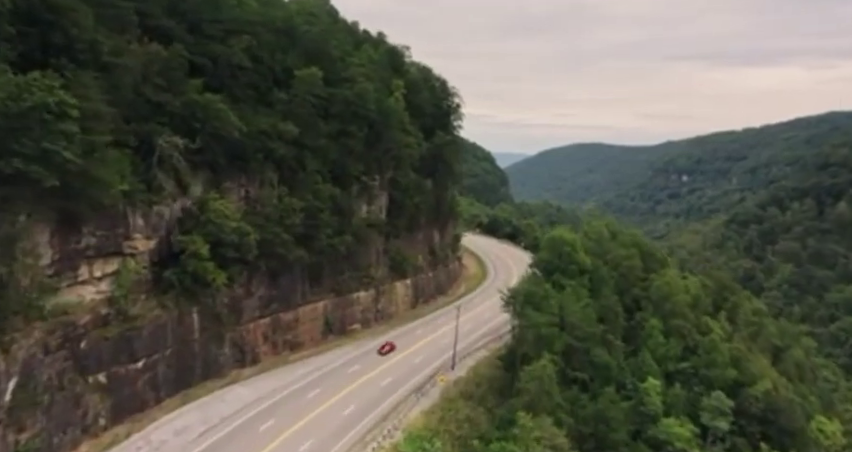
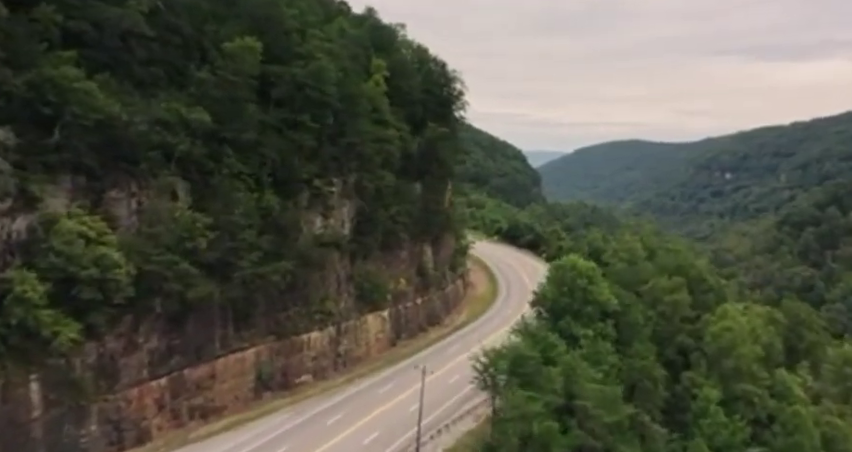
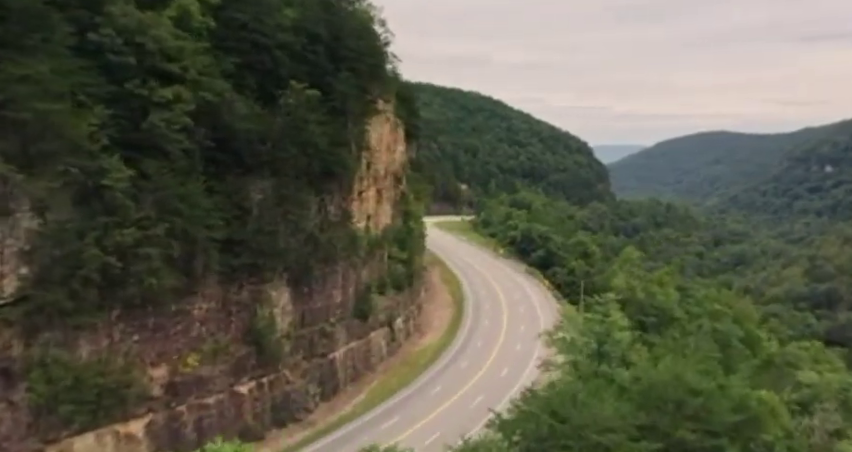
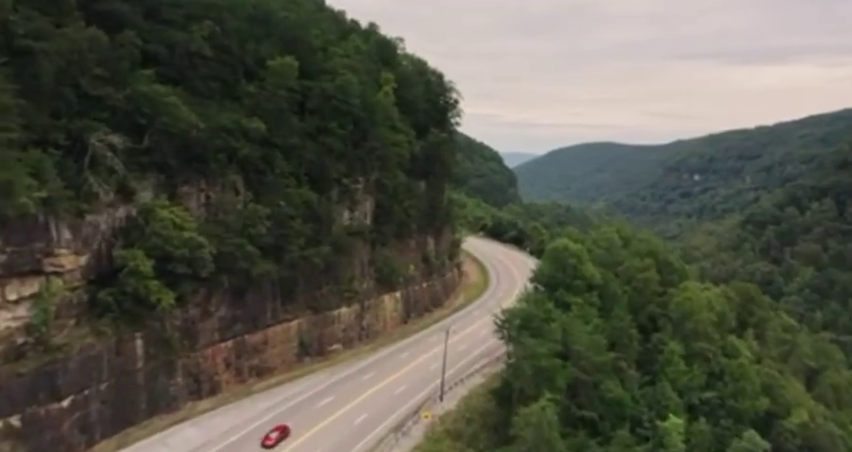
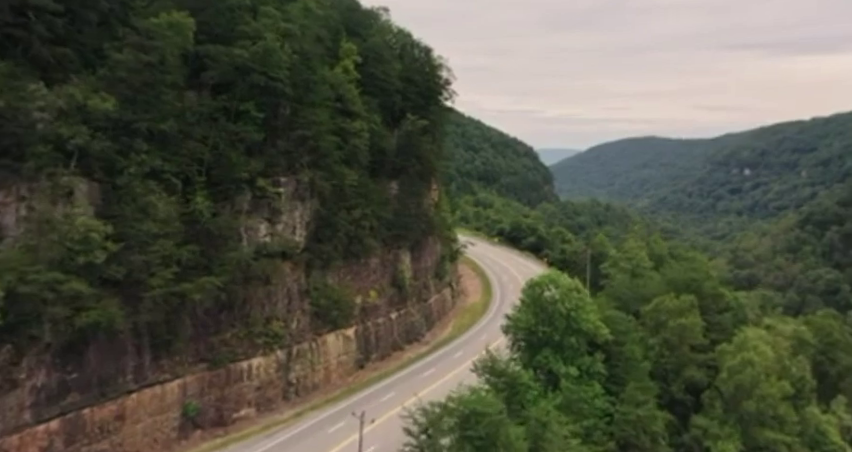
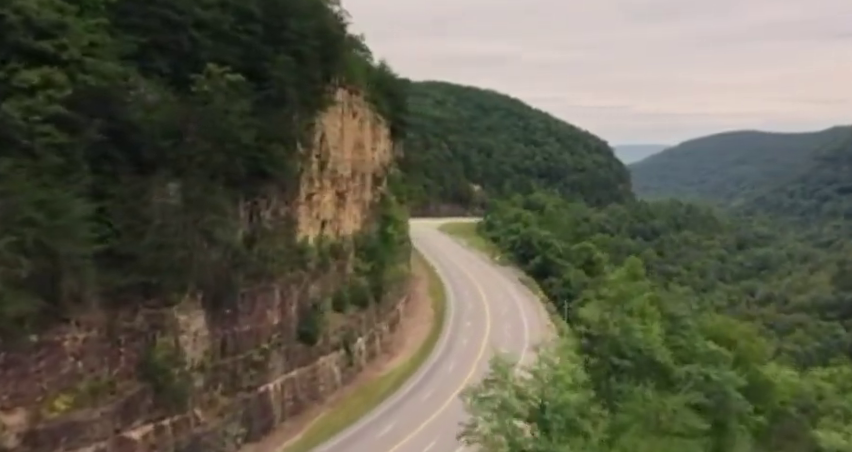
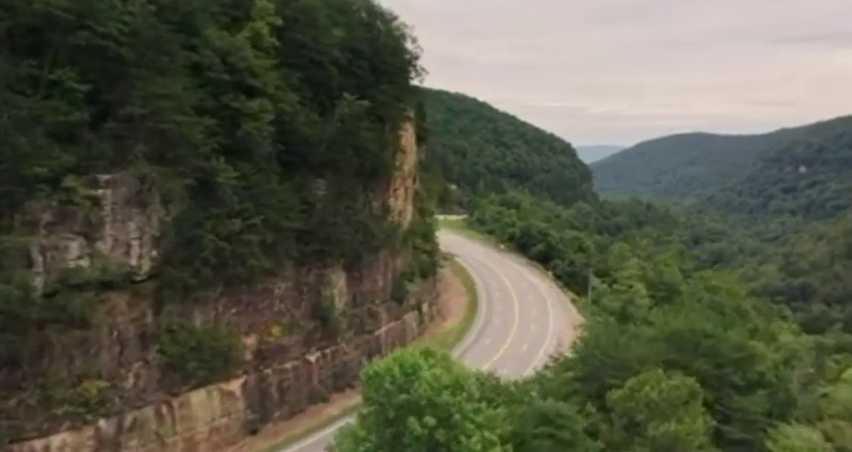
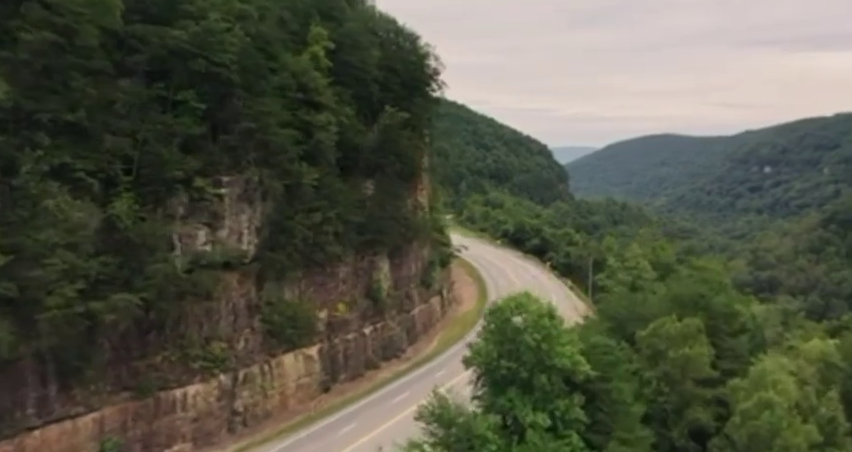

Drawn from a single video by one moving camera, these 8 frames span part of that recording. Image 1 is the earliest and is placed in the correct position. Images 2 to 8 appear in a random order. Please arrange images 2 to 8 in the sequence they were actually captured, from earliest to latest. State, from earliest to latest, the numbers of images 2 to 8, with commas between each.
4, 2, 5, 8, 7, 3, 6
